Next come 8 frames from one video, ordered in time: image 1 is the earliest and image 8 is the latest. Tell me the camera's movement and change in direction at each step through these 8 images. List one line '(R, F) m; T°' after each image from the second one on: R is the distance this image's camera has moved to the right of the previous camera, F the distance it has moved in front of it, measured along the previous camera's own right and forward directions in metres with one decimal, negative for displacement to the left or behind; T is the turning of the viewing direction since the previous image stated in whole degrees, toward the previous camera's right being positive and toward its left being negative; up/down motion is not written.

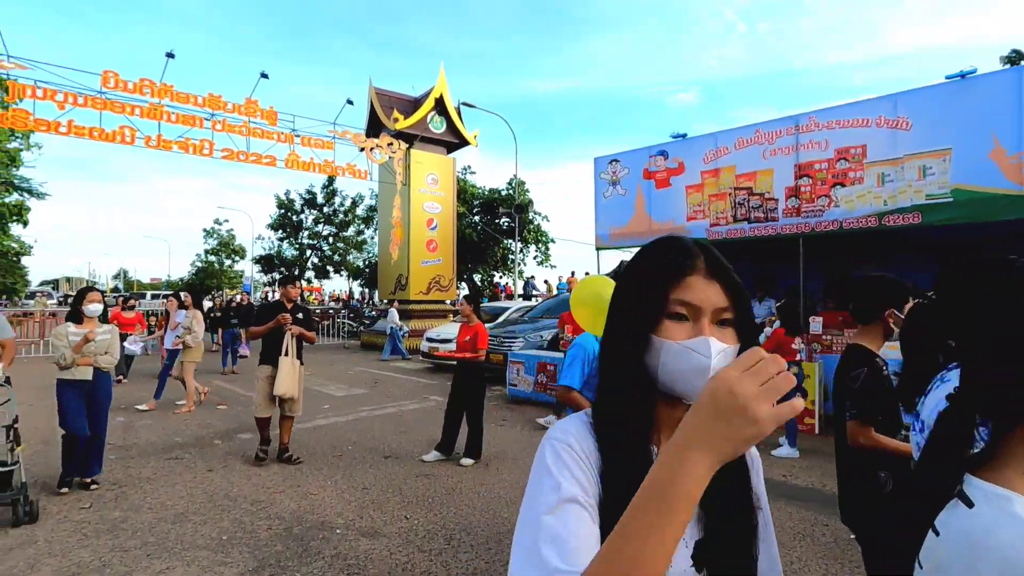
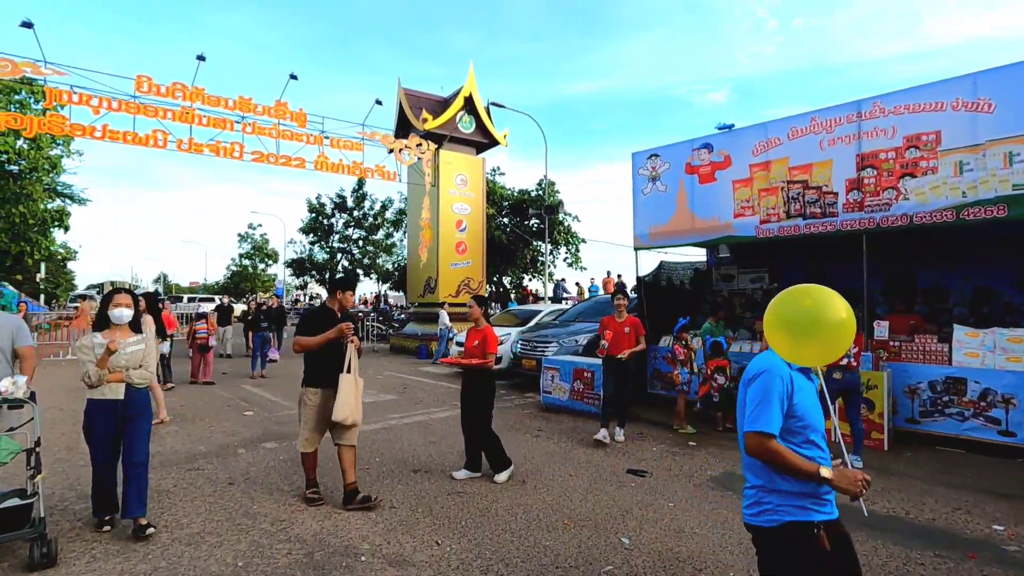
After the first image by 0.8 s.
(-0.1, +0.4) m; -3°
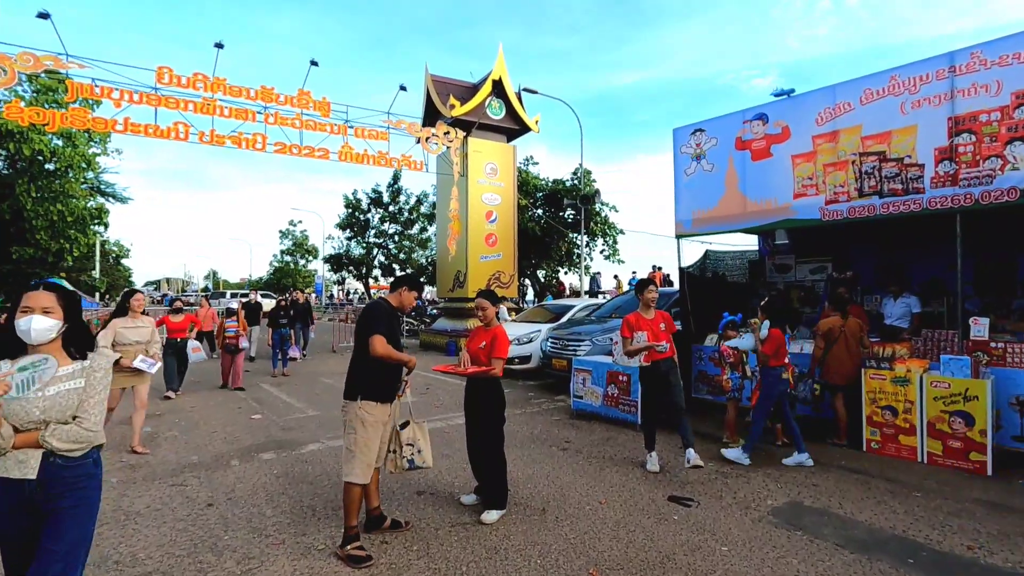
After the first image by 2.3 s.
(+0.2, +0.8) m; -4°
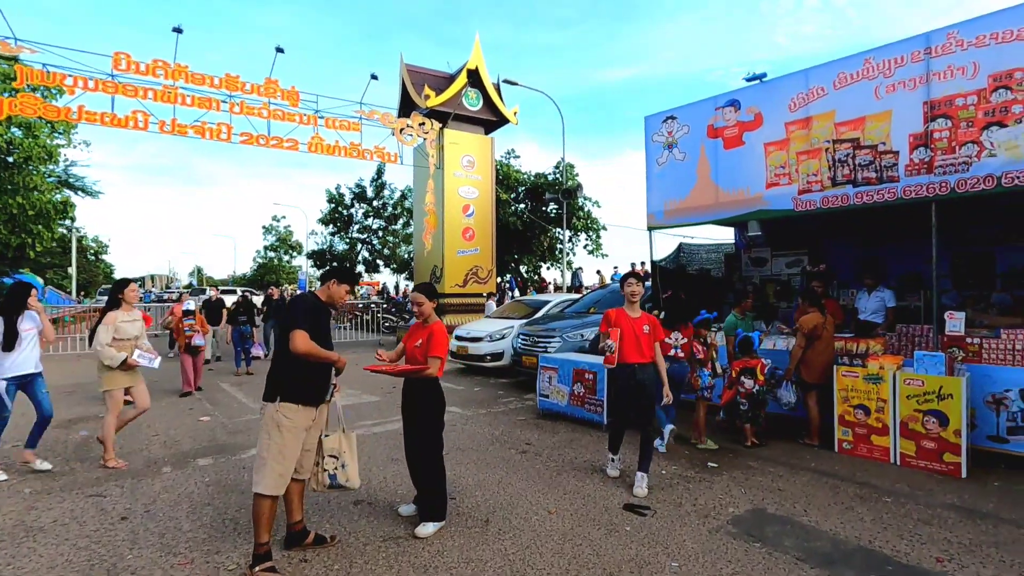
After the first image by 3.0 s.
(+0.4, +0.3) m; +1°
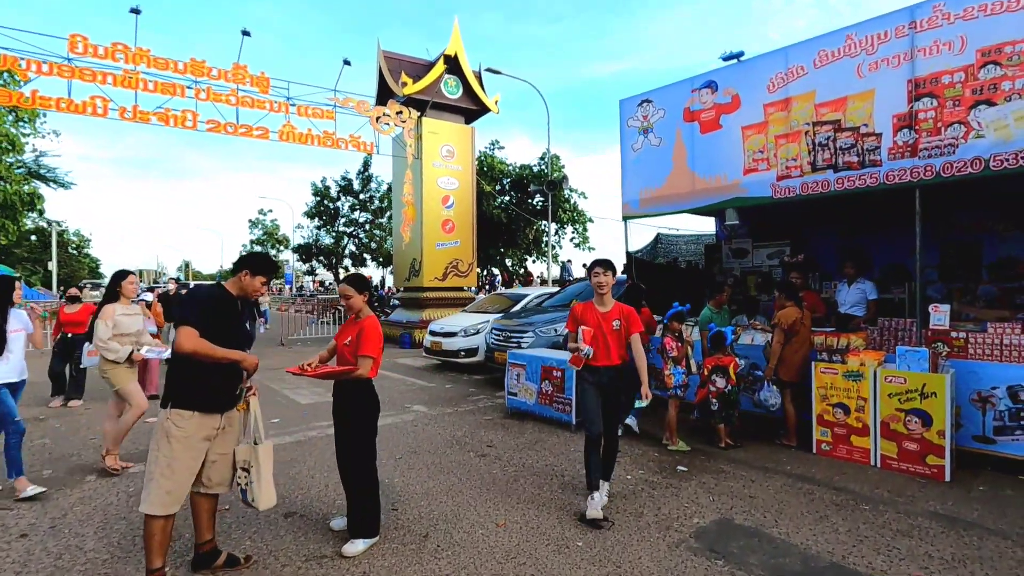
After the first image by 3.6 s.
(+0.4, +0.4) m; +1°
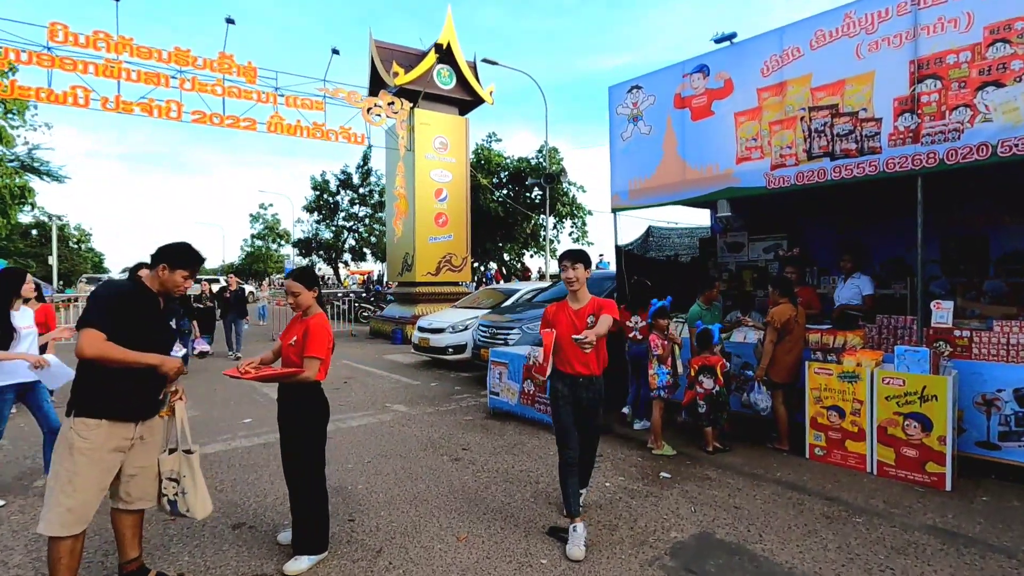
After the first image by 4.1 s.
(+0.3, +0.3) m; 0°
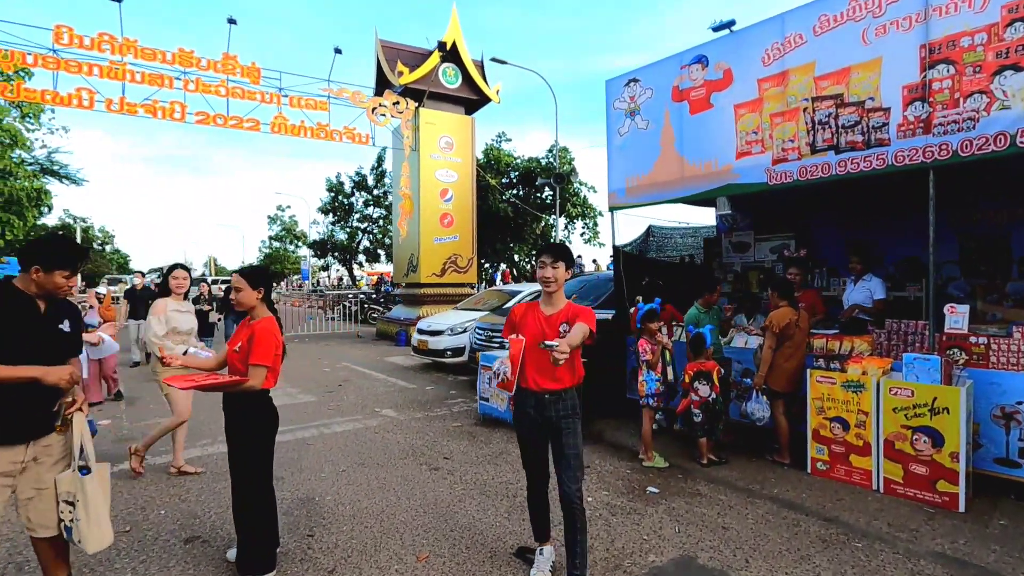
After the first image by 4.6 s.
(+0.3, +0.3) m; -2°
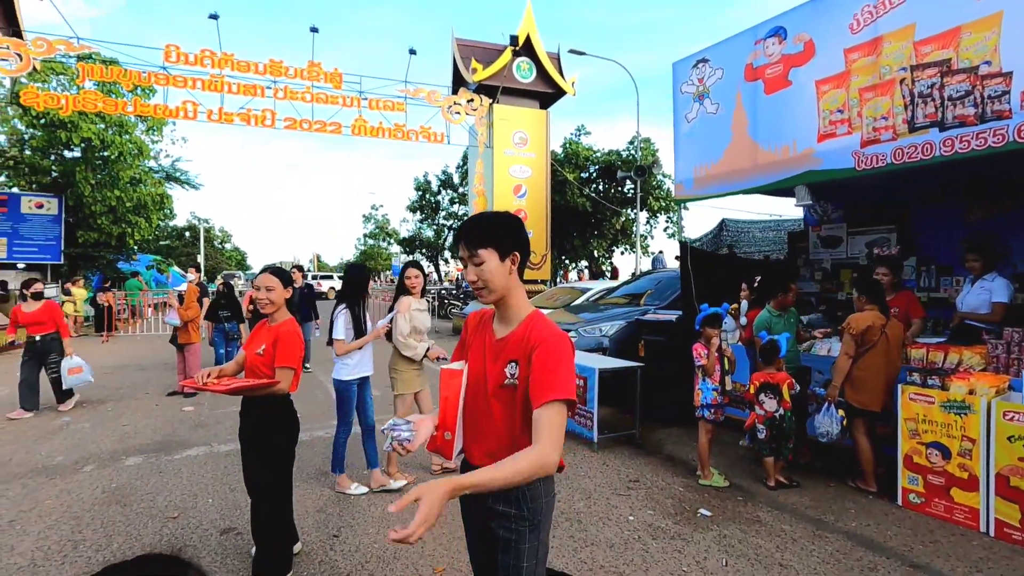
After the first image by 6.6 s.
(+0.4, +0.3) m; -9°
